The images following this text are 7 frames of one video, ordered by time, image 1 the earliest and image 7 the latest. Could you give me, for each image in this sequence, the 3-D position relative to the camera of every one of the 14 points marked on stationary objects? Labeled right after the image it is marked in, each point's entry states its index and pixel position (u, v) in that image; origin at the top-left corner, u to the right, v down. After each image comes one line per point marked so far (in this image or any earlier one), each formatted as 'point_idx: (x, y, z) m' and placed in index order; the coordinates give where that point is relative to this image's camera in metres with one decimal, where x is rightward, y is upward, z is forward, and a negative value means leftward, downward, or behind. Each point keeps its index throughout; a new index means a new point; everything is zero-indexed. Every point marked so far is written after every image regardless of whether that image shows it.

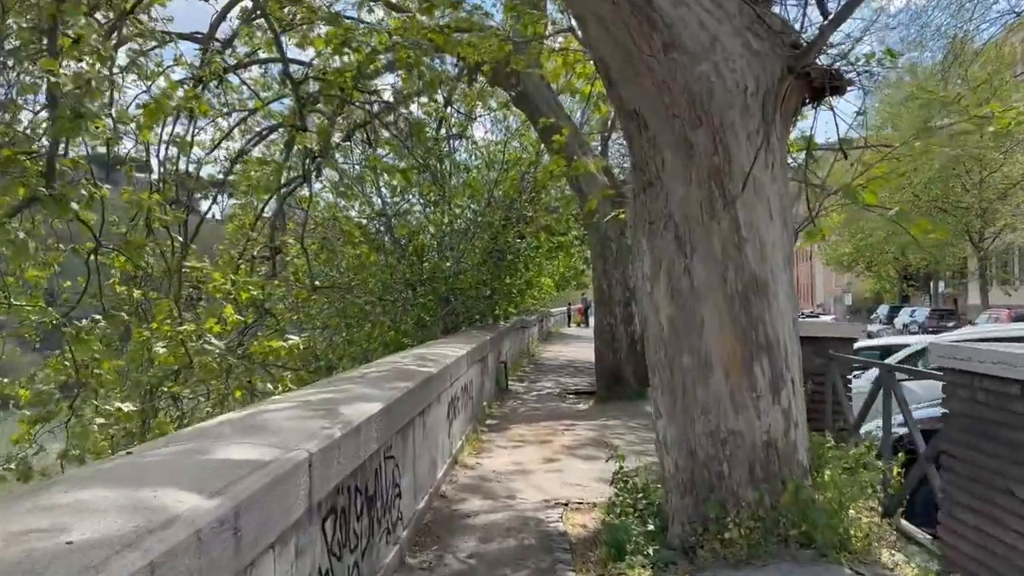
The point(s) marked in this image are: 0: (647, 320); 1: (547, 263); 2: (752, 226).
0: (+0.9, -0.2, +5.1) m
1: (+0.8, +0.6, +18.0) m
2: (+1.4, +0.4, +4.7) m
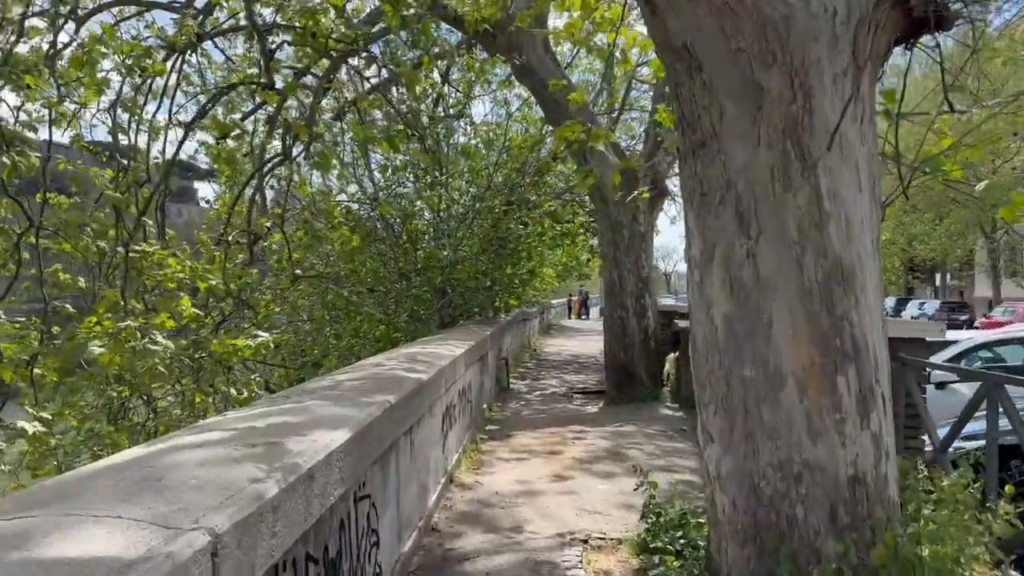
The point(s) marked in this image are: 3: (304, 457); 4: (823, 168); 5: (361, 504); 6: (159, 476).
0: (+0.9, -0.2, +4.0) m
1: (+0.8, +0.8, +16.9) m
2: (+1.5, +0.4, +3.6) m
3: (-0.7, -0.6, +2.7) m
4: (+1.4, +0.5, +3.6) m
5: (-0.7, -0.9, +3.4) m
6: (-1.0, -0.6, +2.3) m
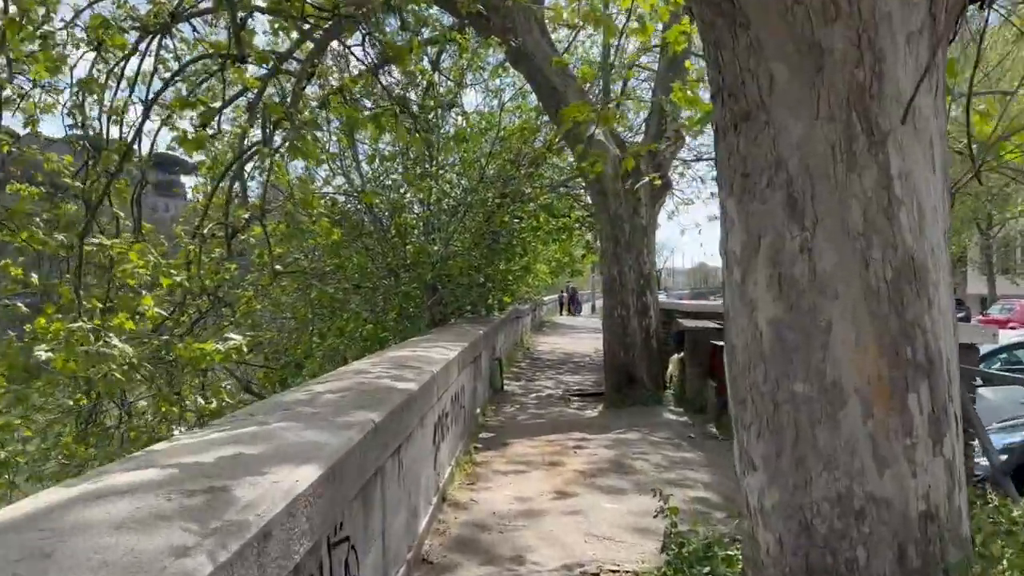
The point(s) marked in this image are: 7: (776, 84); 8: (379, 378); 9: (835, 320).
0: (+1.0, -0.2, +3.4) m
1: (+0.6, +0.9, +16.3) m
2: (+1.5, +0.4, +3.0) m
3: (-0.7, -0.6, +2.1) m
4: (+1.5, +0.5, +3.0) m
5: (-0.6, -0.9, +2.8) m
6: (-1.0, -0.6, +1.7) m
7: (+1.0, +0.8, +3.1) m
8: (-0.8, -0.5, +4.8) m
9: (+1.3, -0.1, +3.1) m
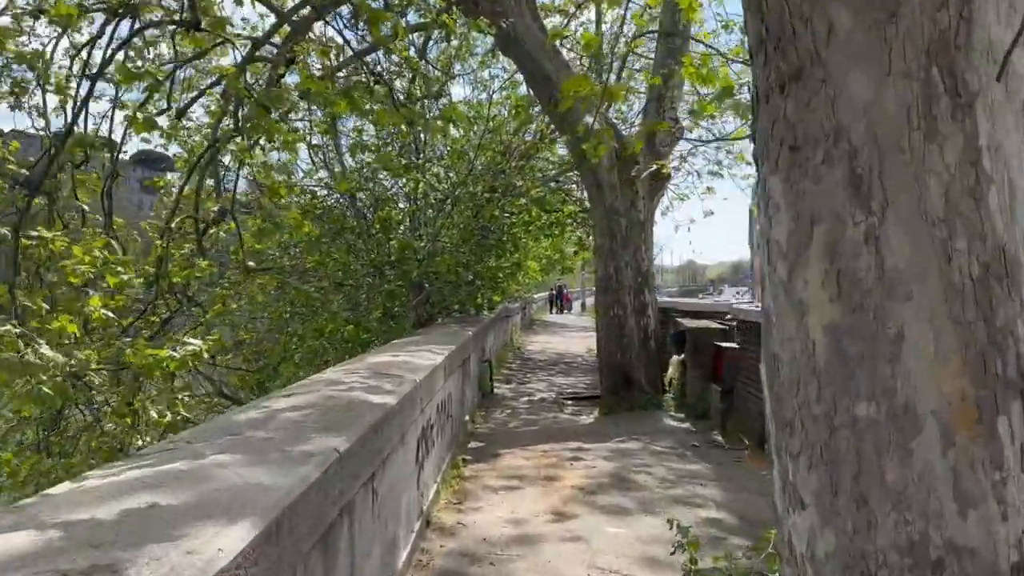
0: (+0.9, -0.2, +2.8) m
1: (+0.4, +0.9, +15.7) m
2: (+1.5, +0.4, +2.4) m
3: (-0.7, -0.6, +1.4) m
4: (+1.4, +0.6, +2.4) m
5: (-0.6, -0.9, +2.2) m
6: (-1.0, -0.6, +1.1) m
7: (+1.0, +0.8, +2.5) m
8: (-0.8, -0.5, +4.1) m
9: (+1.2, -0.1, +2.5) m
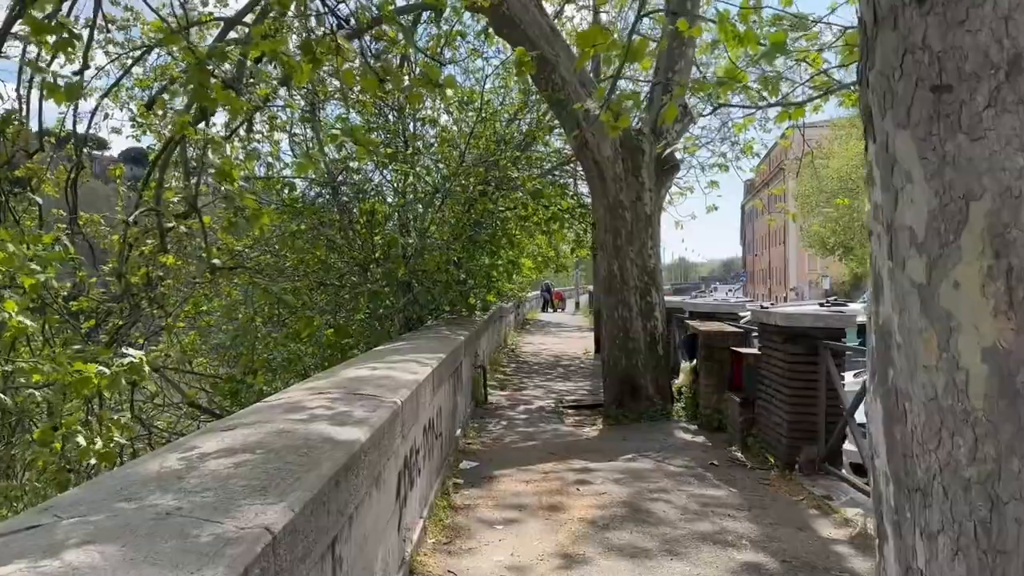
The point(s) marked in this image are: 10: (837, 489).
0: (+1.0, -0.2, +2.0) m
1: (+0.3, +0.9, +14.9) m
2: (+1.6, +0.4, +1.6) m
3: (-0.6, -0.6, +0.6) m
4: (+1.5, +0.5, +1.6) m
5: (-0.6, -1.0, +1.4) m
6: (-0.9, -0.6, +0.2) m
7: (+1.0, +0.8, +1.6) m
8: (-0.8, -0.6, +3.3) m
9: (+1.3, -0.1, +1.6) m
10: (+2.6, -1.6, +6.2) m
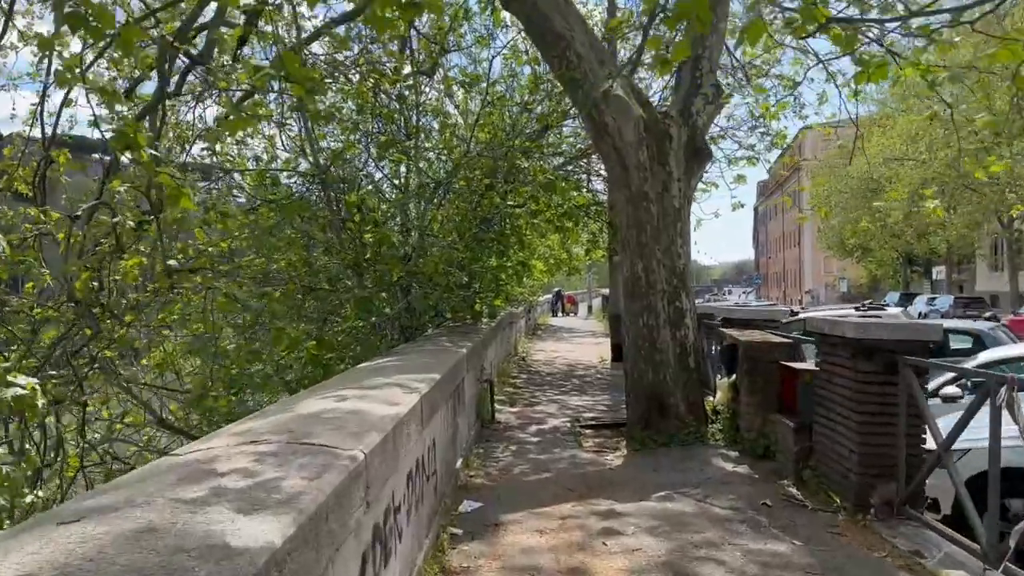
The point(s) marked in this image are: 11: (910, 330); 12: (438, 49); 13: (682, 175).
0: (+1.0, -0.2, +0.8) m
1: (+0.5, +0.9, +13.7) m
2: (+1.5, +0.4, +0.4) m
3: (-0.6, -0.6, -0.6) m
4: (+1.5, +0.5, +0.4) m
5: (-0.6, -1.0, +0.2) m
6: (-1.0, -0.6, -0.9) m
7: (+1.0, +0.8, +0.5) m
8: (-0.8, -0.6, +2.1) m
9: (+1.3, -0.1, +0.5) m
10: (+2.6, -1.6, +5.0) m
11: (+2.7, -0.3, +5.3) m
12: (-1.1, +3.6, +12.0) m
13: (+1.8, +1.2, +8.6) m
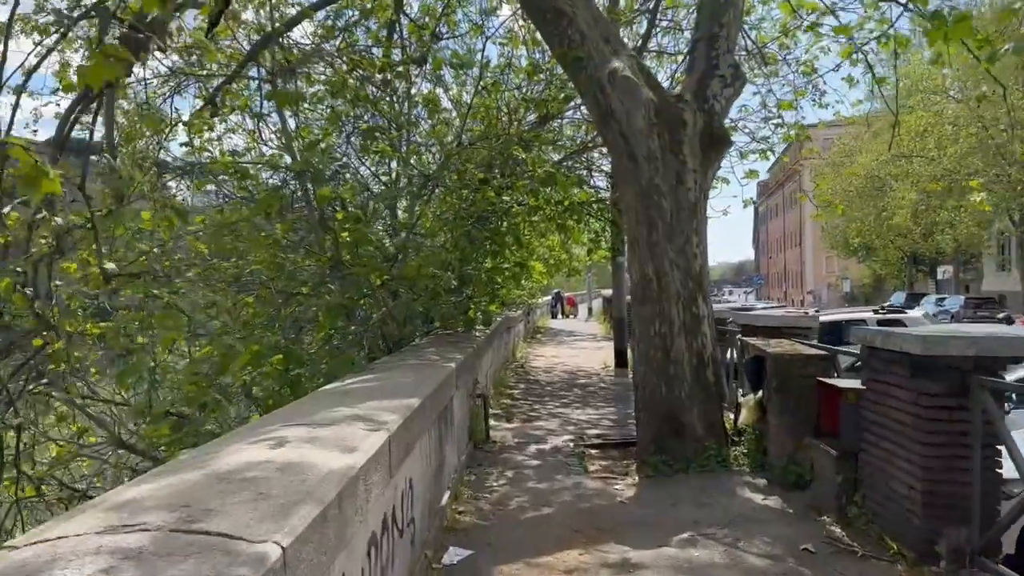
0: (+0.9, -0.2, -0.1) m
1: (+0.5, +0.8, +12.8) m
2: (+1.5, +0.4, -0.5) m
3: (-0.7, -0.6, -1.5) m
4: (+1.4, +0.5, -0.5) m
5: (-0.6, -1.0, -0.7) m
6: (-1.0, -0.6, -1.8) m
7: (+1.0, +0.7, -0.4) m
8: (-0.8, -0.6, +1.2) m
9: (+1.2, -0.2, -0.5) m
10: (+2.6, -1.6, +4.1) m
11: (+2.6, -0.3, +4.4) m
12: (-1.2, +3.6, +11.1) m
13: (+1.8, +1.2, +7.6) m
